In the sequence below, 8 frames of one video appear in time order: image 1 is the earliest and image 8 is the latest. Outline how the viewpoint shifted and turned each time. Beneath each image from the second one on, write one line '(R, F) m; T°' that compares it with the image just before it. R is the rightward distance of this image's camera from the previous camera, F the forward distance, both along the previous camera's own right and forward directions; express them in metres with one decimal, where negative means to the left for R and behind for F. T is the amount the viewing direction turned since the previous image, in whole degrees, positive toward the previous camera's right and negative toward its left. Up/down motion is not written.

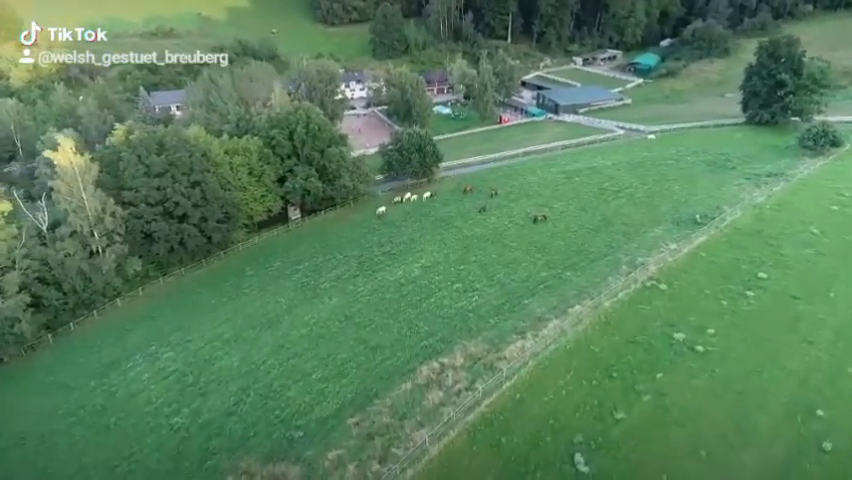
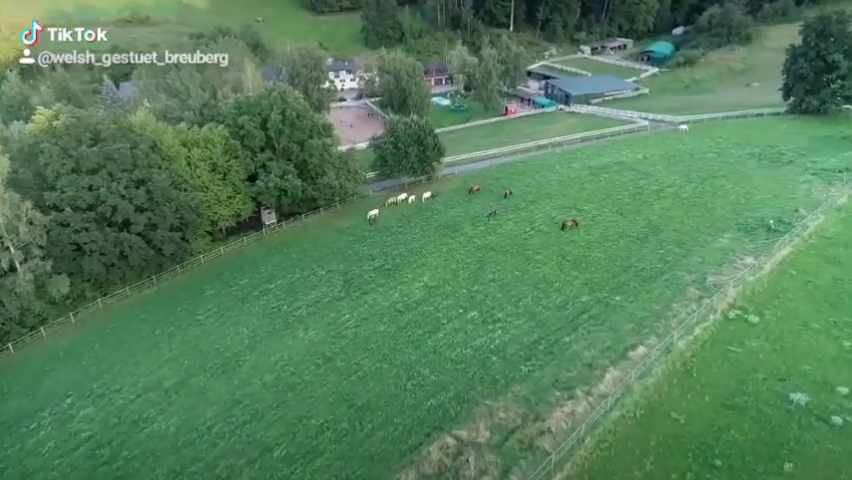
(-0.5, +10.5) m; 0°
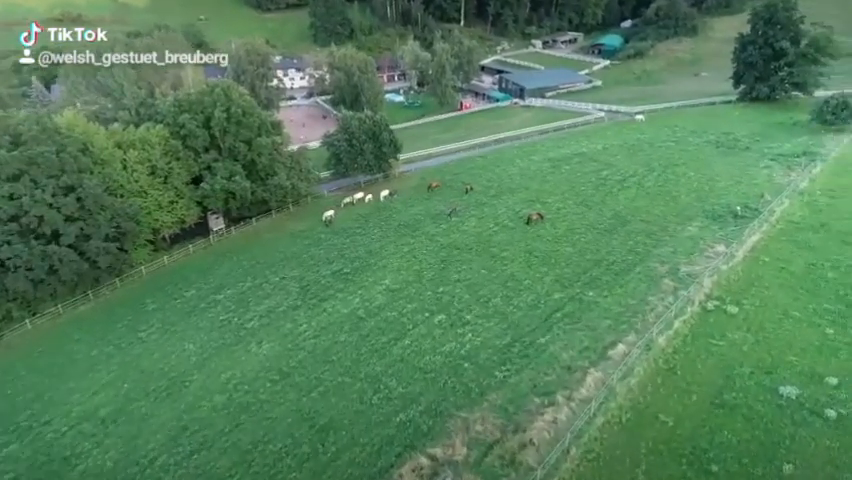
(-0.2, +2.2) m; +4°
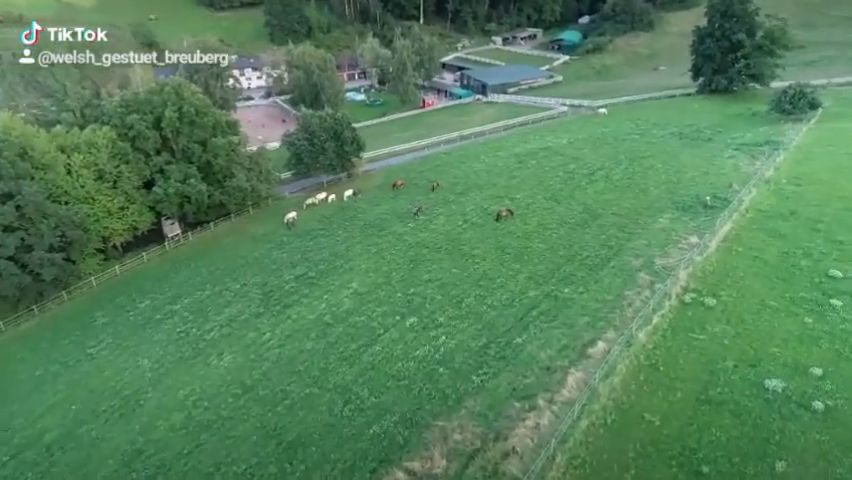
(-0.2, +1.4) m; +3°
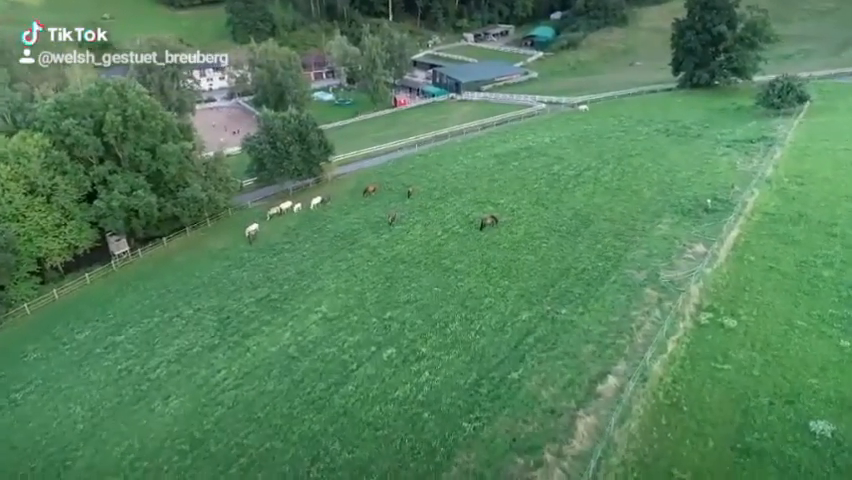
(-0.2, +3.9) m; +2°
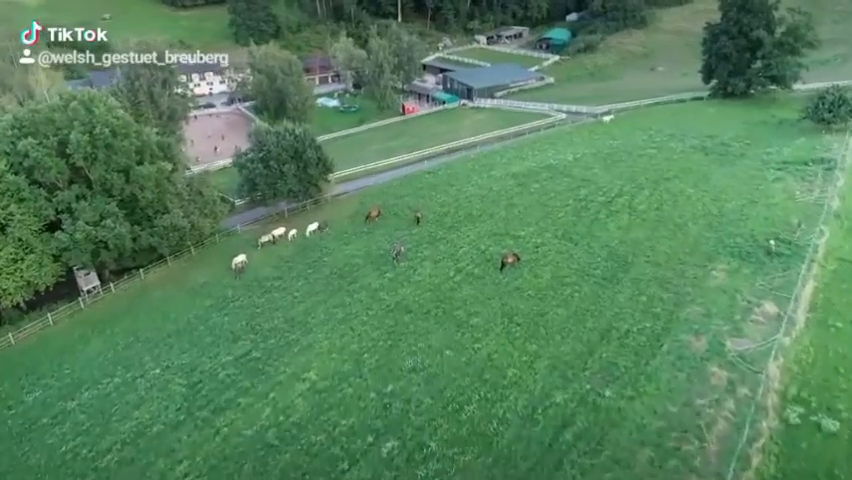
(-0.1, +5.3) m; -1°
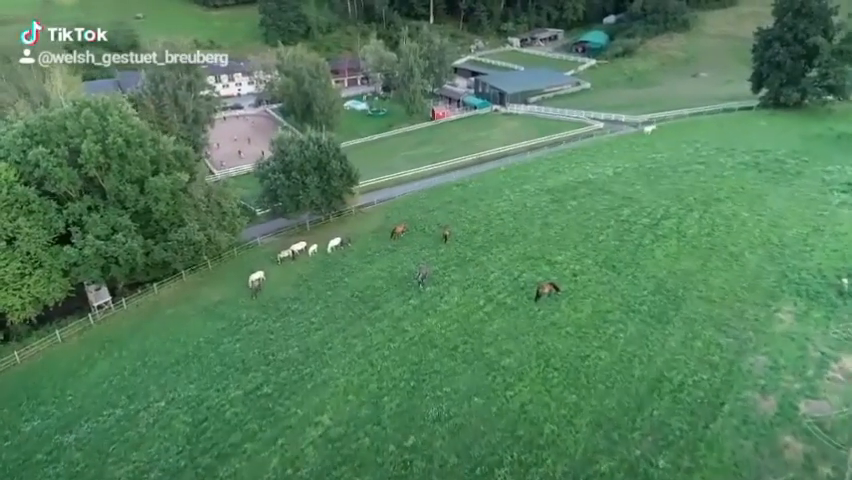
(-0.1, +2.6) m; -2°
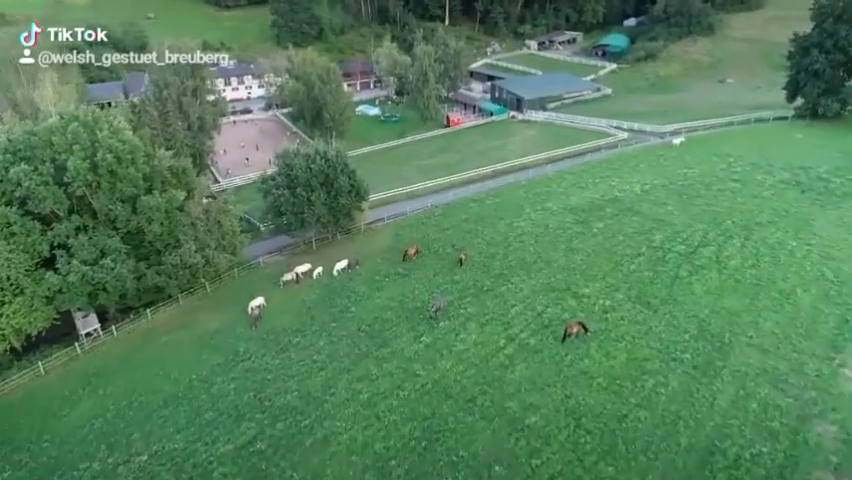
(-0.1, +3.0) m; -1°
